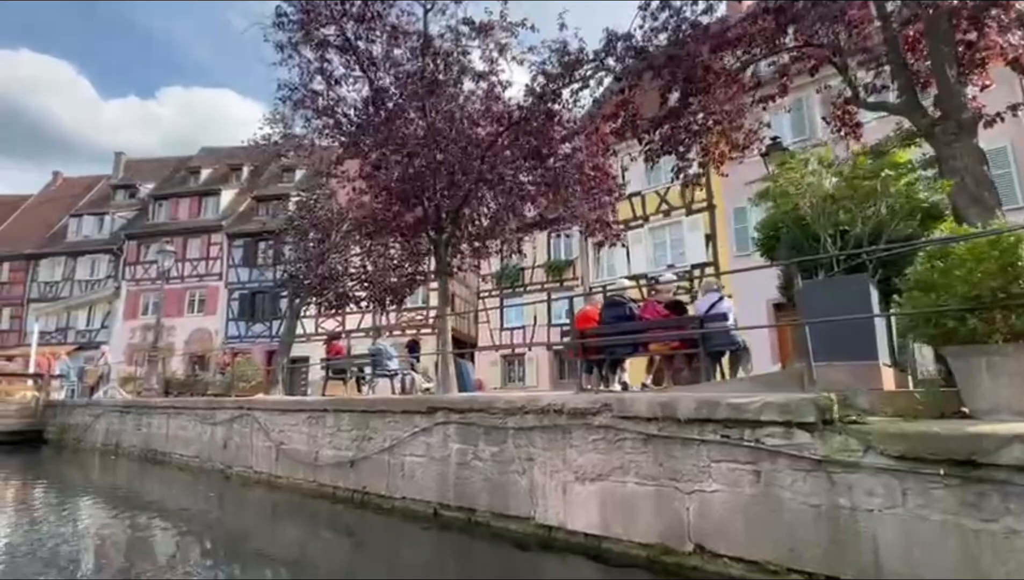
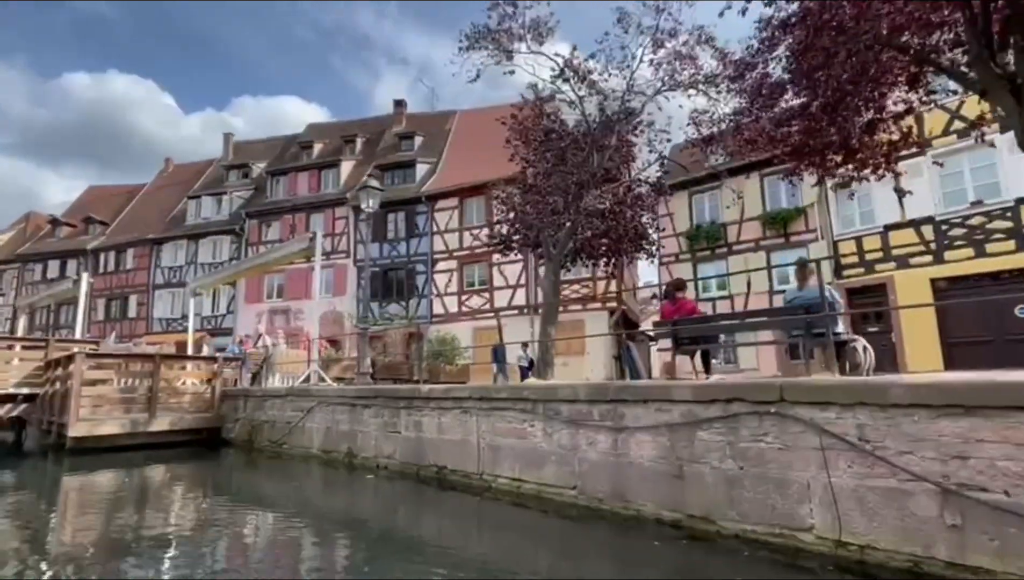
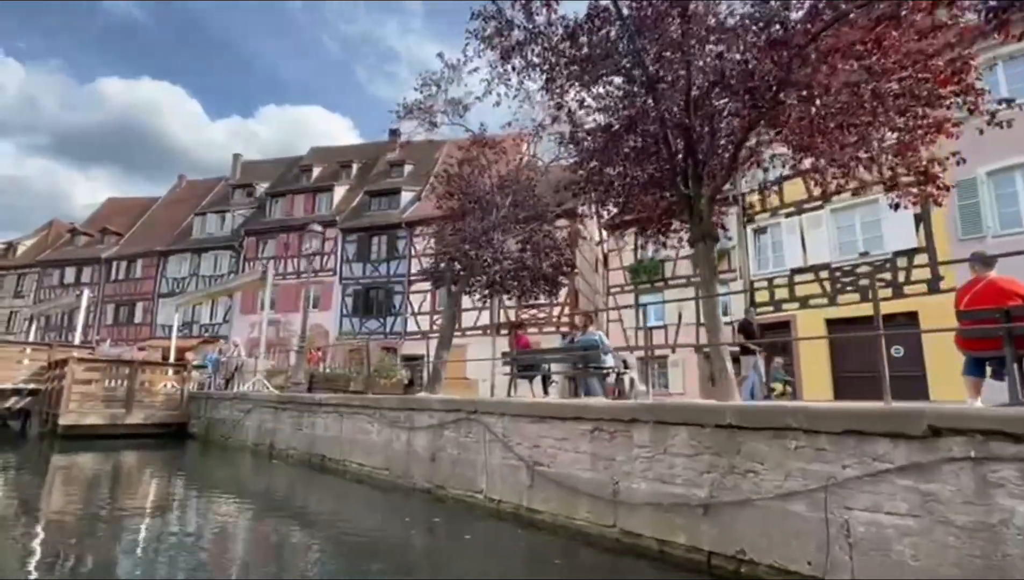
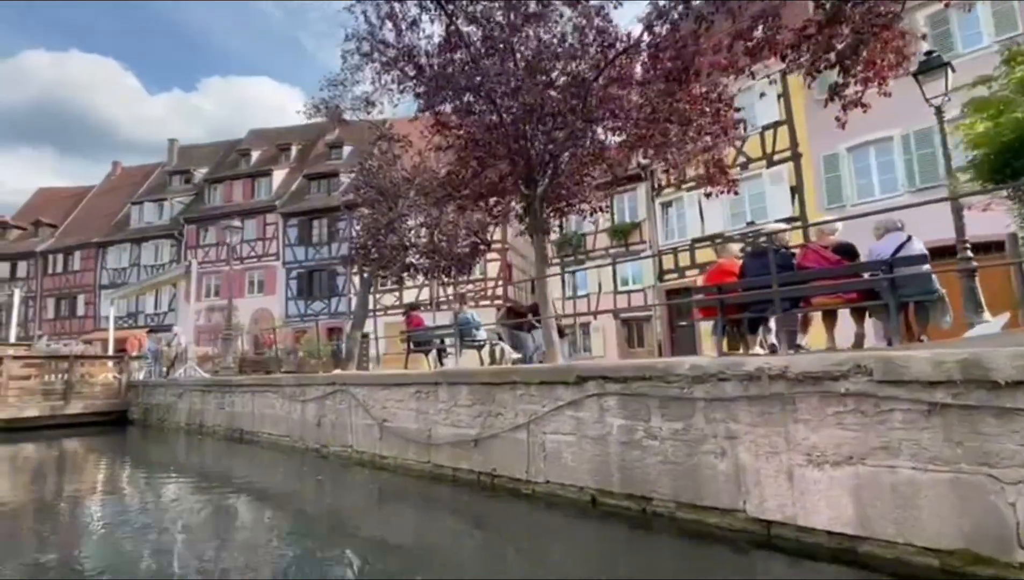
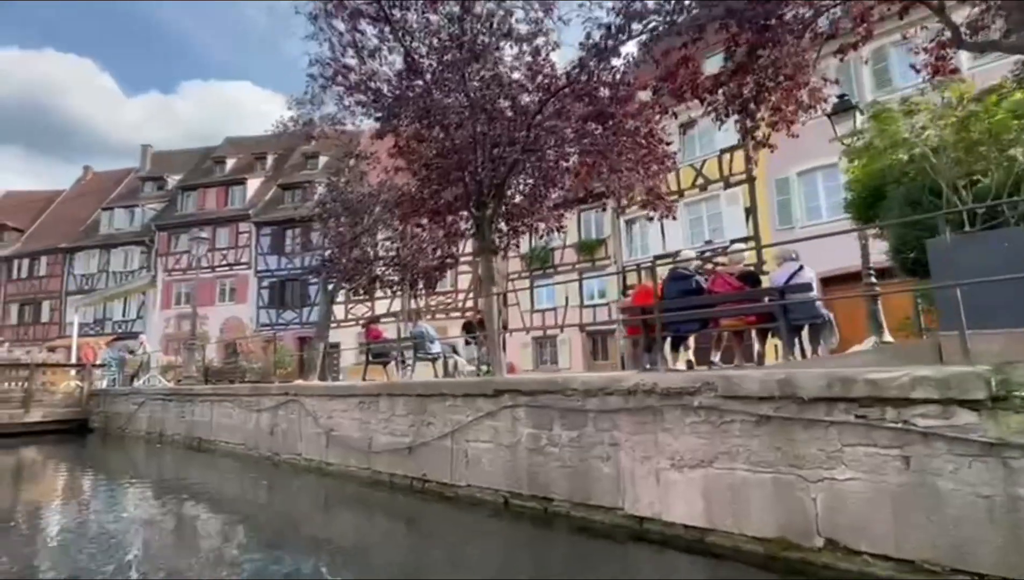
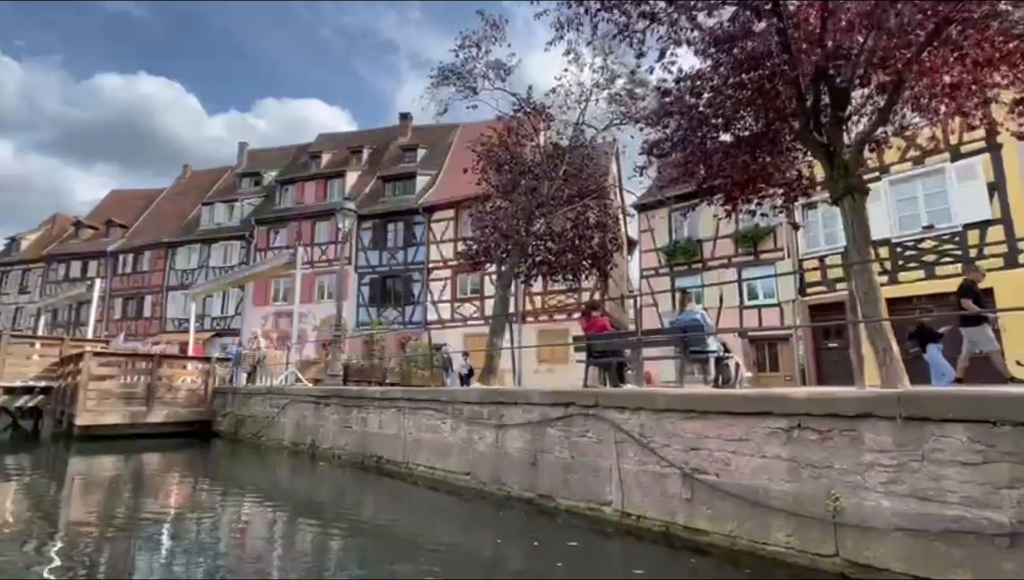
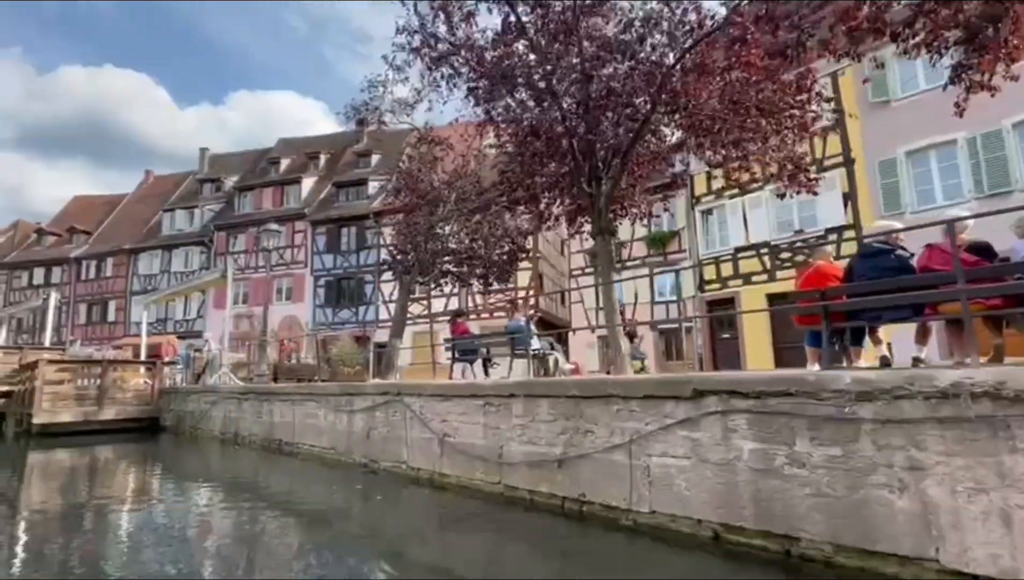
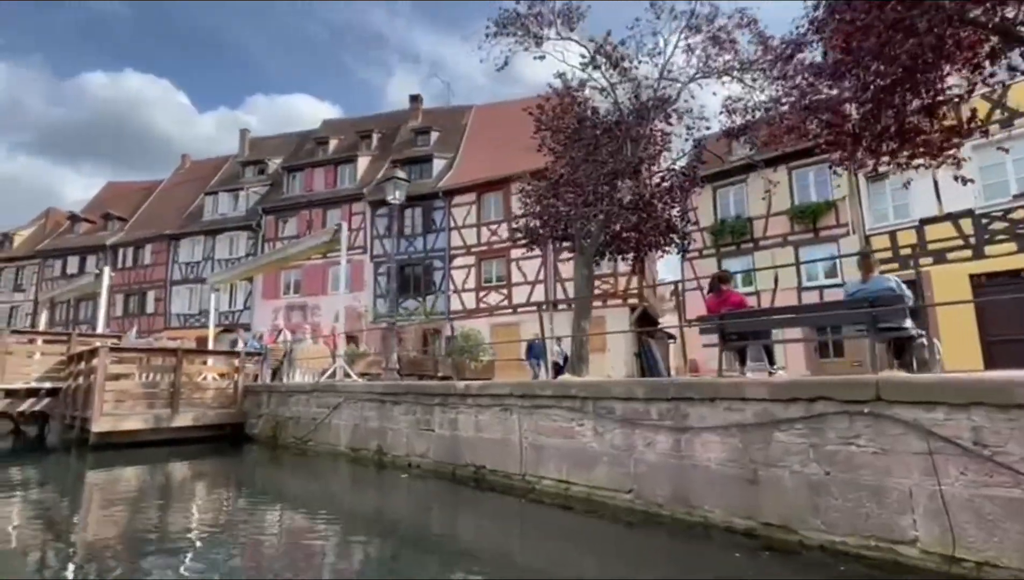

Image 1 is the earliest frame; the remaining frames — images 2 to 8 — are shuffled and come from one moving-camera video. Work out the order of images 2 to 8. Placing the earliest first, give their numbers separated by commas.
5, 4, 7, 3, 6, 2, 8
